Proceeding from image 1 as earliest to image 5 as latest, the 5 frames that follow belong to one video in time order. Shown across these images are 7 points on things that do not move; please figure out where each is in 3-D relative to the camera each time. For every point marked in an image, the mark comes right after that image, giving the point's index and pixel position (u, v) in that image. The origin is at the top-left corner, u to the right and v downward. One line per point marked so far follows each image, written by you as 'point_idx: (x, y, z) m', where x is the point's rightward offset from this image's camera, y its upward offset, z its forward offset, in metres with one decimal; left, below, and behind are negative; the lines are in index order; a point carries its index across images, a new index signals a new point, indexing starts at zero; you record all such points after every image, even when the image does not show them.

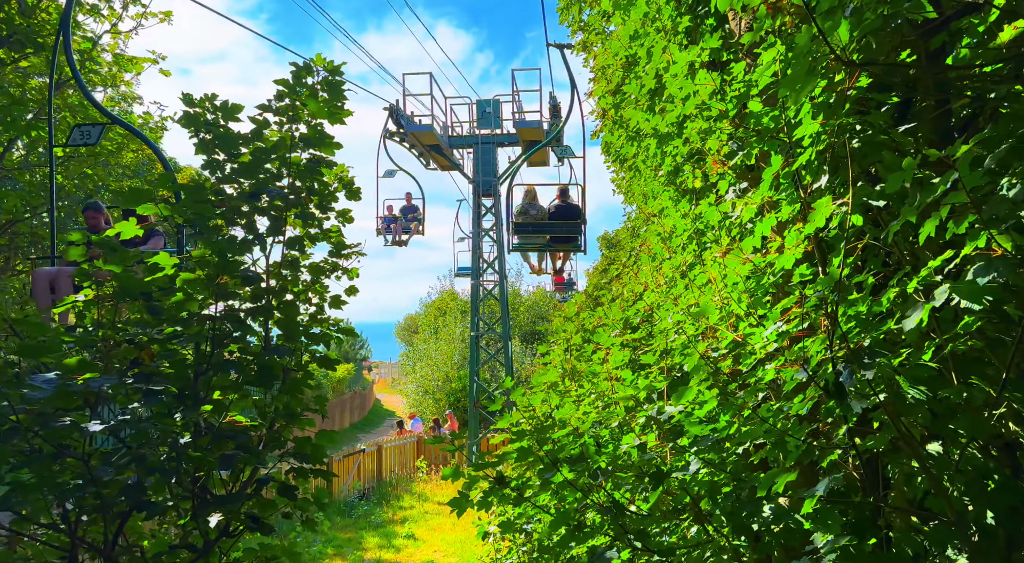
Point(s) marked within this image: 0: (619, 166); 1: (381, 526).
0: (+1.0, +1.1, +9.2) m
1: (-1.7, -3.2, +12.9) m
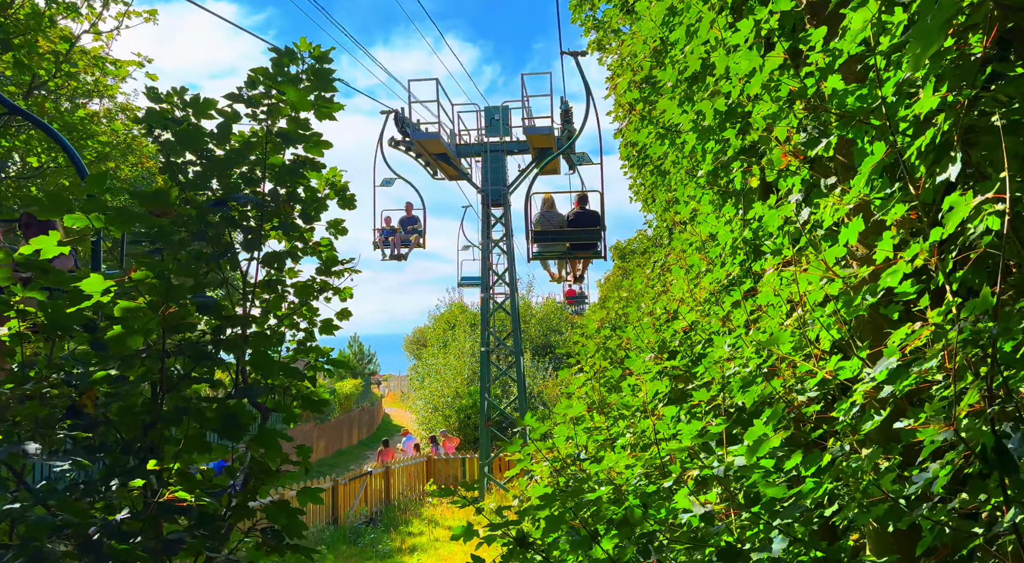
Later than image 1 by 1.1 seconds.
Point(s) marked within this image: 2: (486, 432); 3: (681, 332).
0: (+1.1, +1.0, +8.6) m
1: (-1.5, -3.4, +12.2) m
2: (-0.4, -2.5, +16.5) m
3: (+0.8, -0.2, +4.5) m
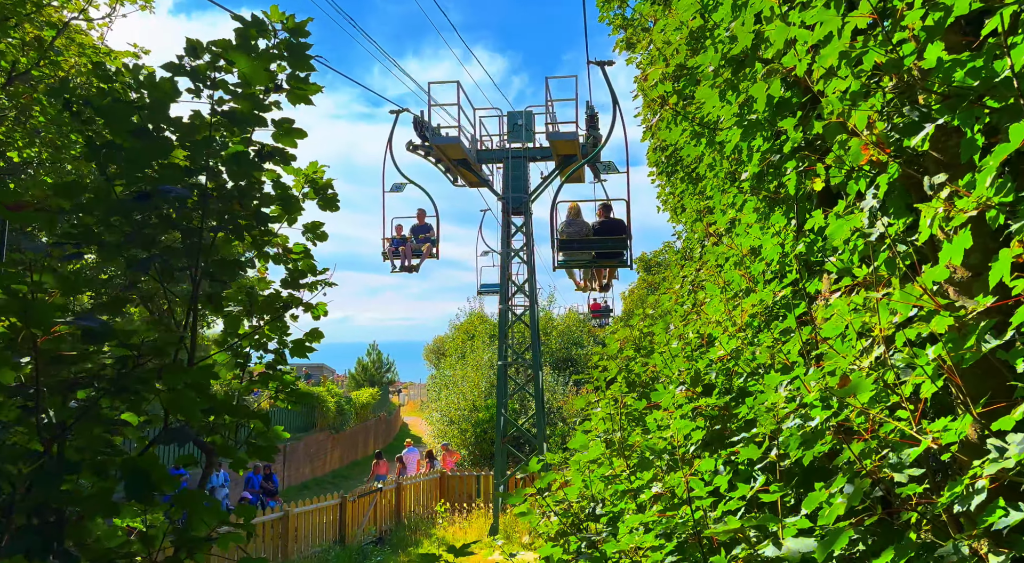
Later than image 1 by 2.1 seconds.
0: (+1.3, +0.8, +7.9) m
1: (-1.4, -3.5, +11.6) m
2: (-0.2, -2.7, +15.8) m
3: (+0.8, -0.3, +3.8) m
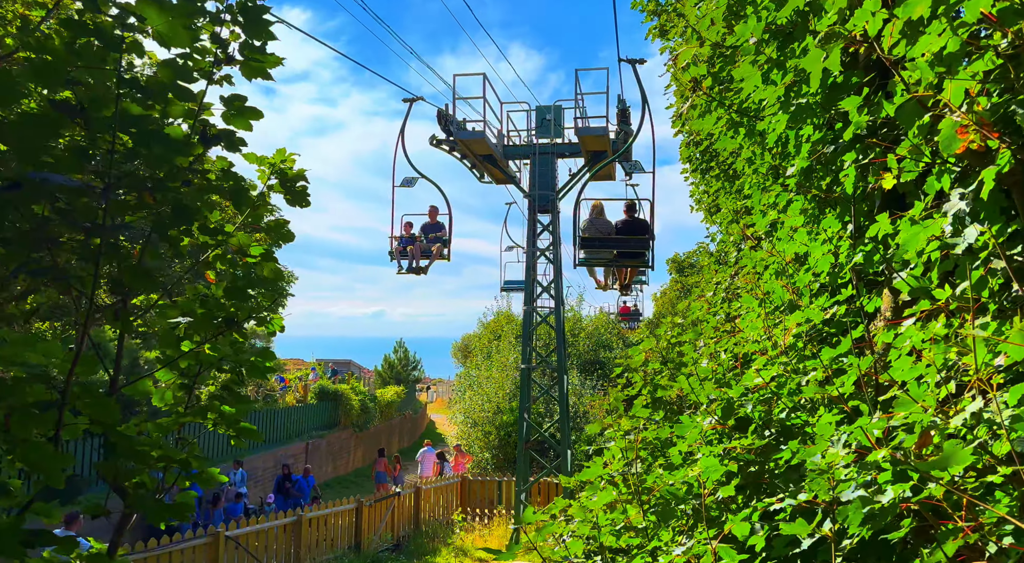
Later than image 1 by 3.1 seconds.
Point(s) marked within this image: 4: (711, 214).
0: (+1.4, +0.8, +7.3) m
1: (-1.2, -3.5, +11.1) m
2: (+0.2, -2.7, +15.3) m
3: (+0.8, -0.4, +3.3) m
4: (+1.5, +0.5, +7.5) m
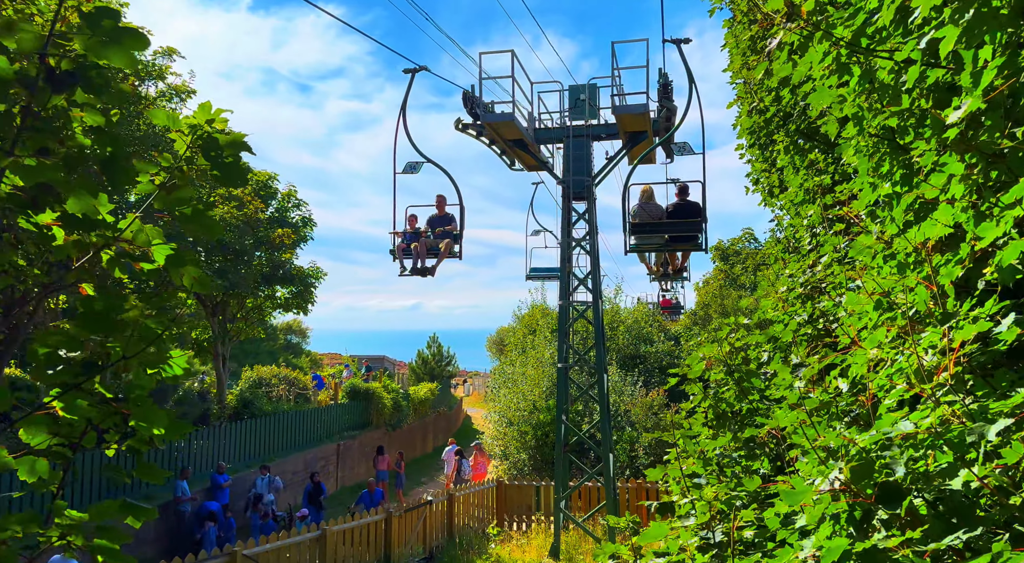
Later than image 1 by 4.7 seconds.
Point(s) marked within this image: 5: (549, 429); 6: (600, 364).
0: (+1.6, +0.8, +6.2) m
1: (-0.7, -3.4, +10.1) m
2: (+0.7, -2.6, +14.2) m
3: (+0.9, -0.4, +2.2) m
4: (+1.7, +0.6, +6.4) m
5: (+0.8, -3.0, +19.8) m
6: (+1.3, -1.2, +14.6) m
